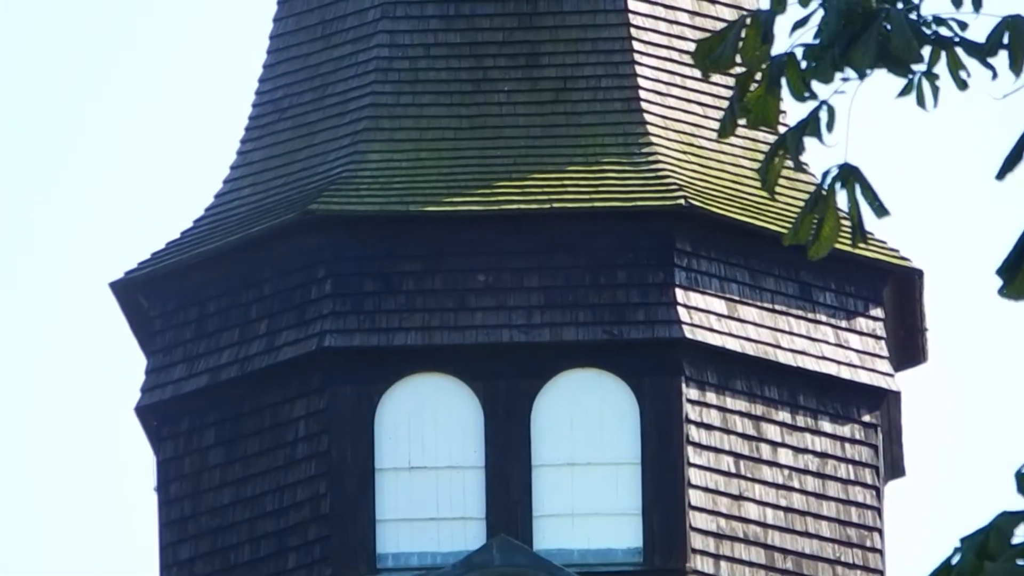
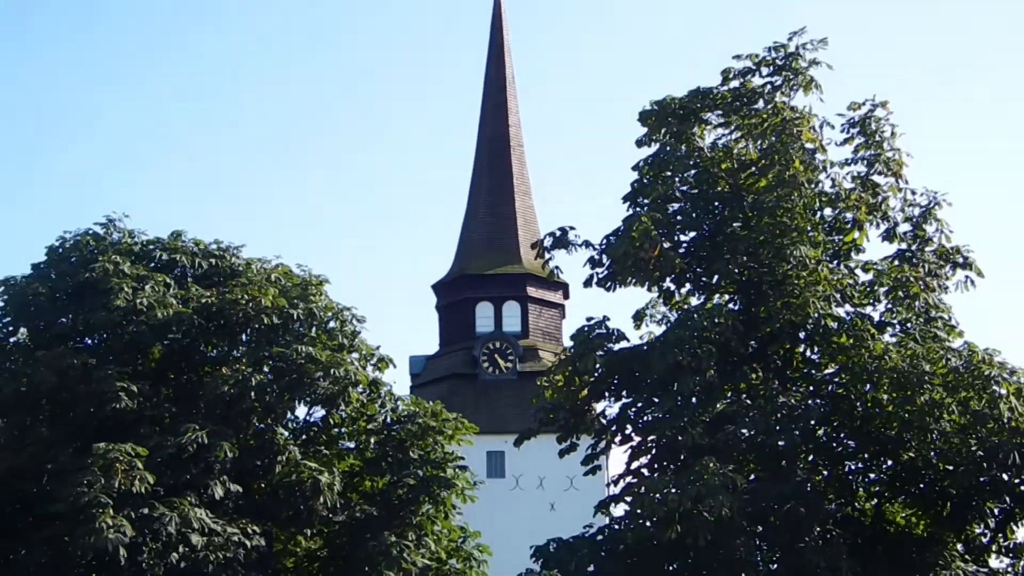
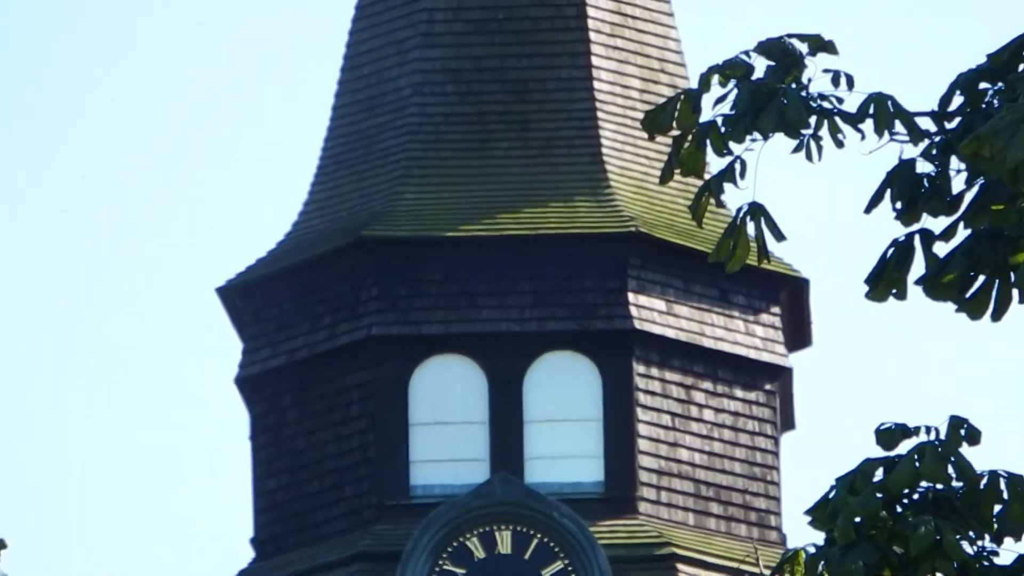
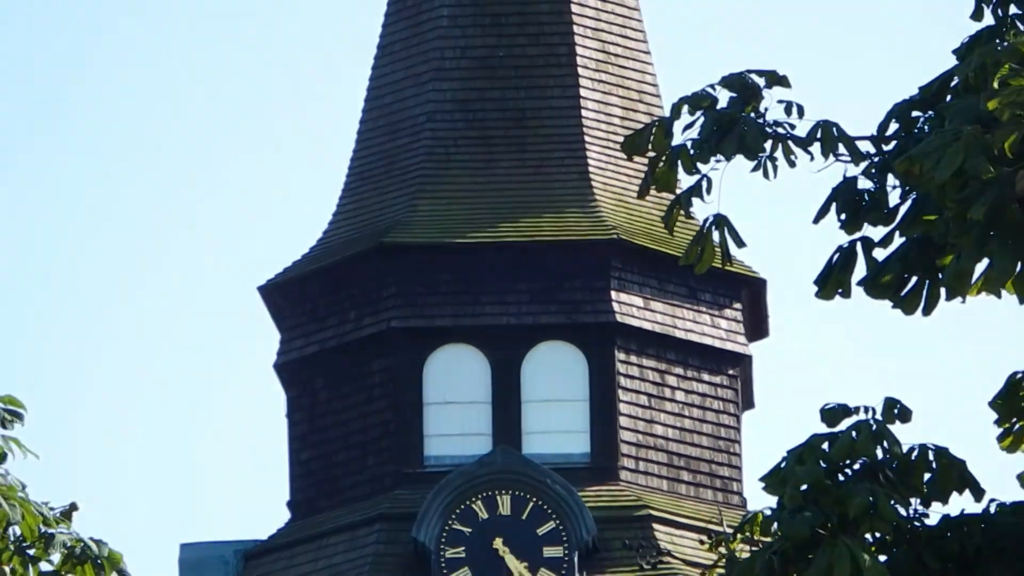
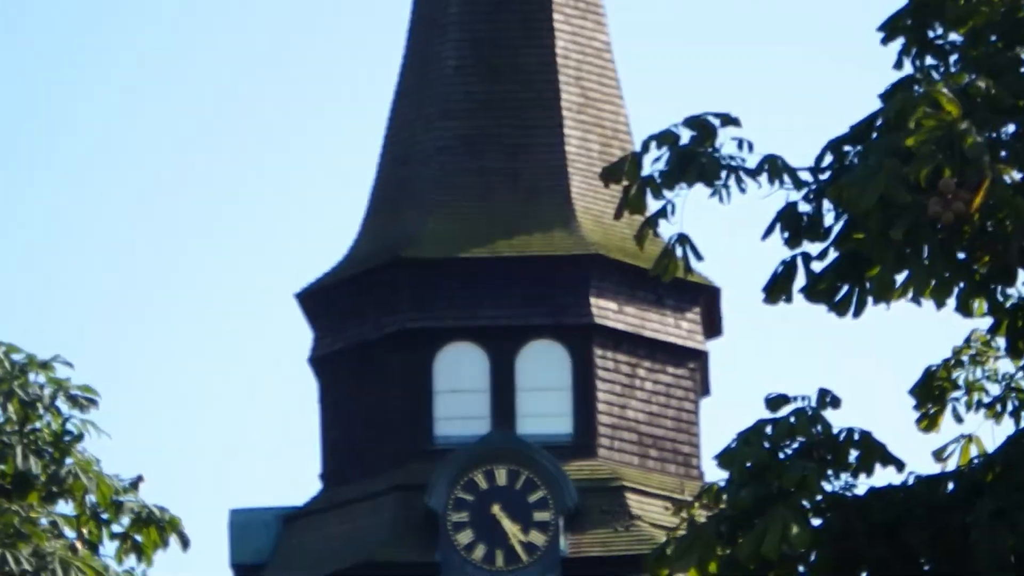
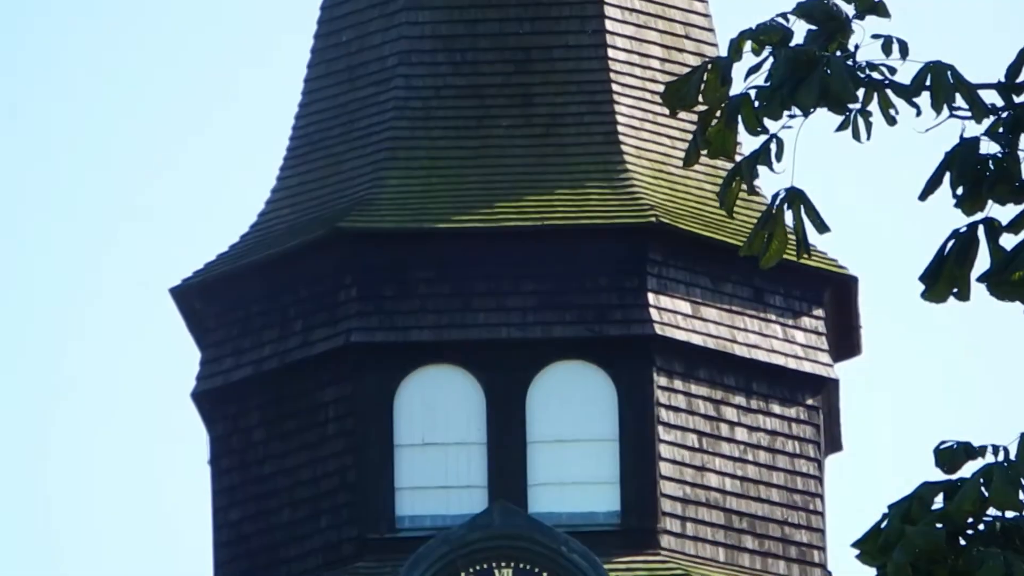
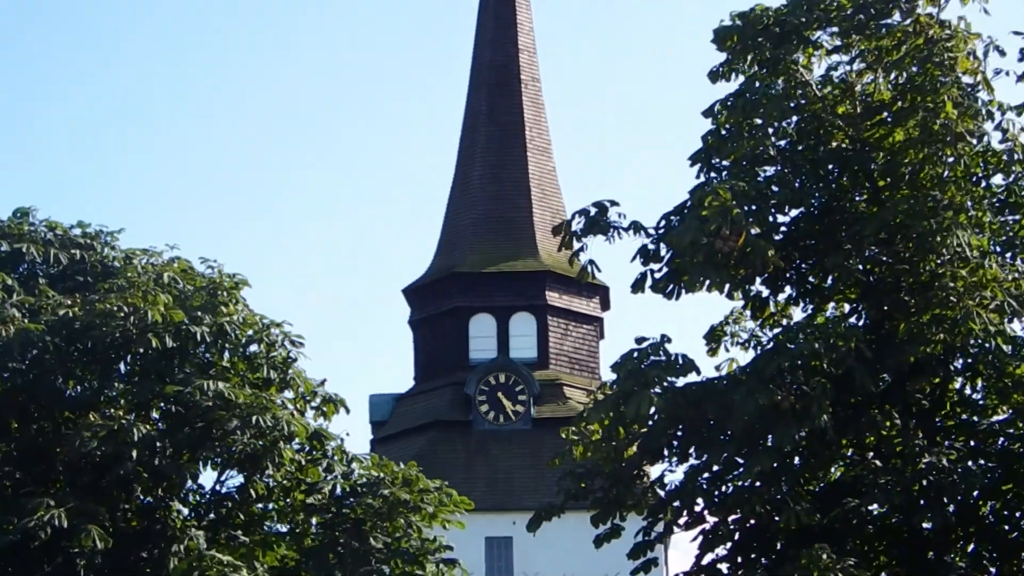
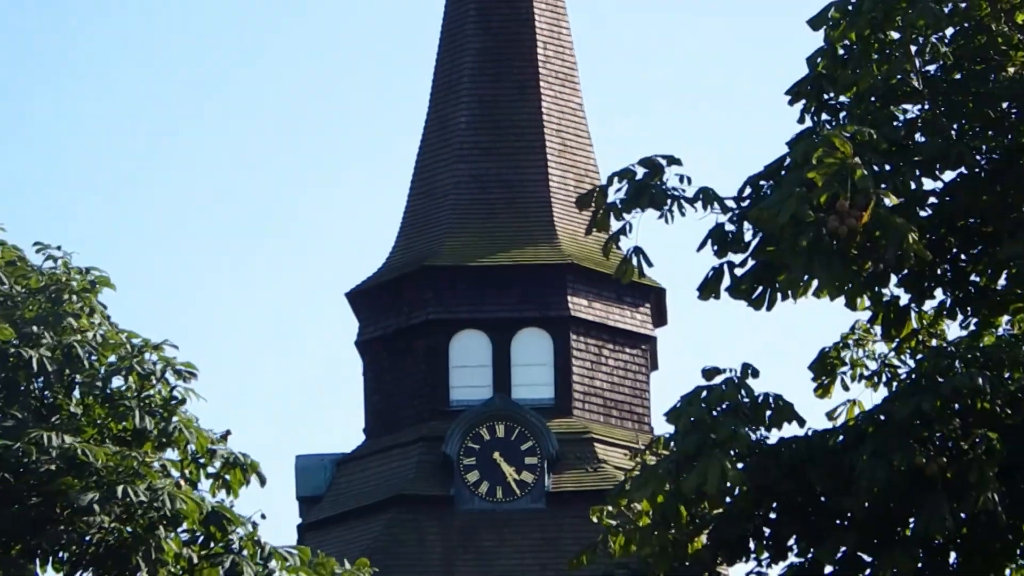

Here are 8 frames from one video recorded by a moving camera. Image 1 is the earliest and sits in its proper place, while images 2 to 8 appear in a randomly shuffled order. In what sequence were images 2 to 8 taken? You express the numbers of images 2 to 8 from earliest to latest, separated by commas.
6, 3, 4, 5, 8, 7, 2
